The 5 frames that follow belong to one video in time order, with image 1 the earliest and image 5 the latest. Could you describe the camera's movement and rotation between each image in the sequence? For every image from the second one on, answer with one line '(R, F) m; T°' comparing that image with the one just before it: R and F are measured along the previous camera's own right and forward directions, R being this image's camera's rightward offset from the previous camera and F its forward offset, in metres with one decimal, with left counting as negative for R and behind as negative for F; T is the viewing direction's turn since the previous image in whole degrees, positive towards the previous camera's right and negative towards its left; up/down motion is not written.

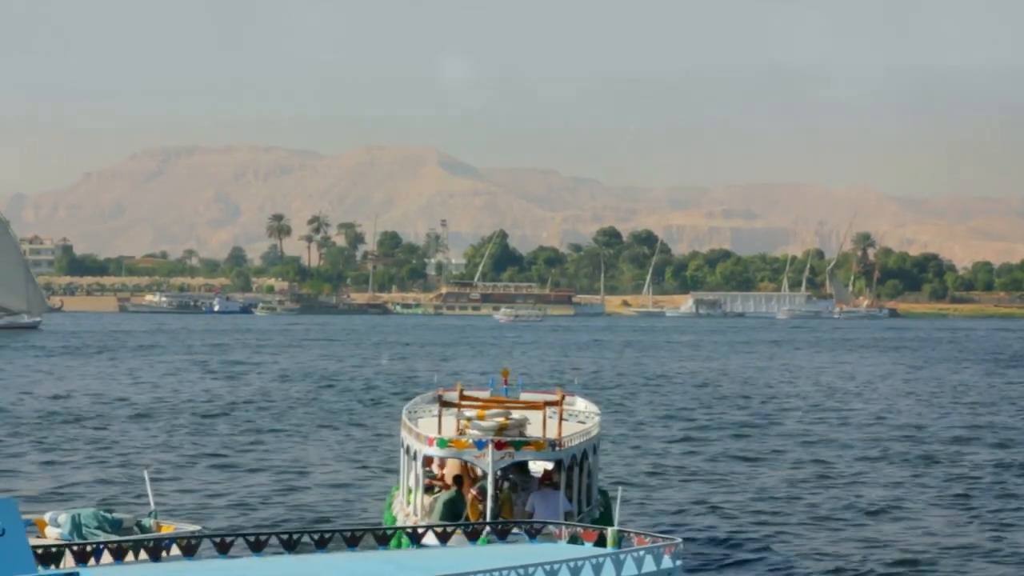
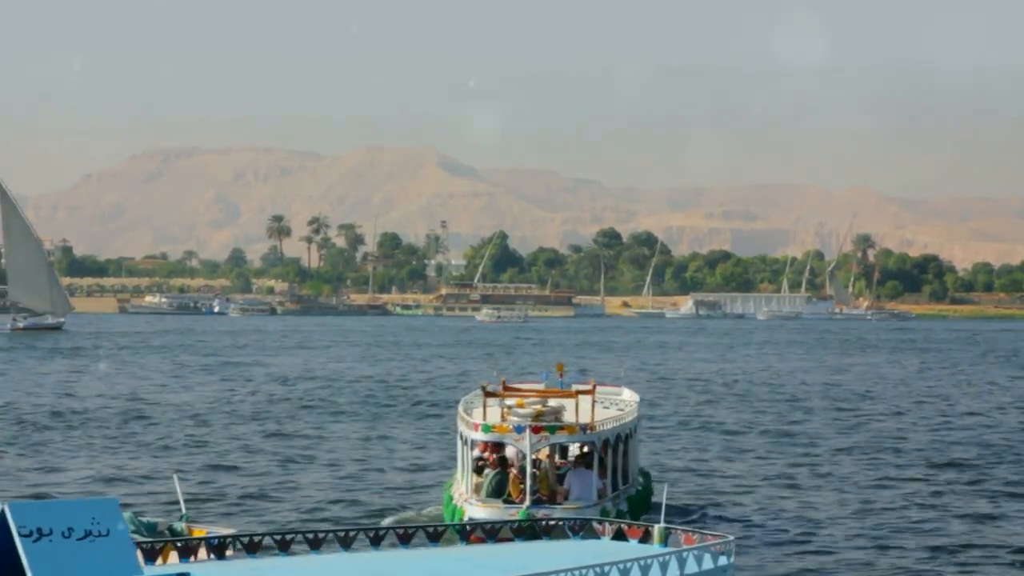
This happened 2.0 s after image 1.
(-0.5, 0.0) m; 0°
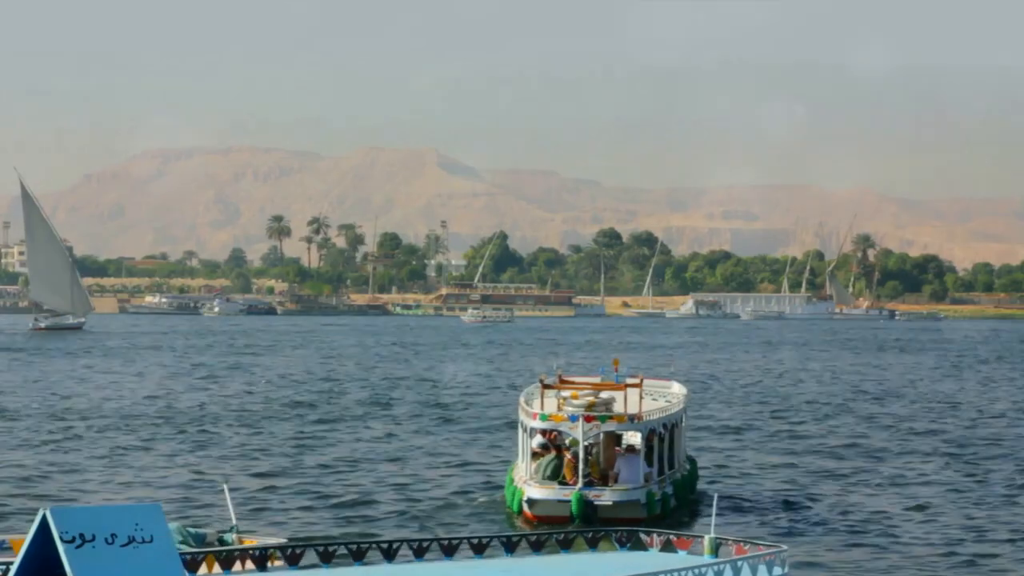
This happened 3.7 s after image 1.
(-0.6, +0.6) m; 0°
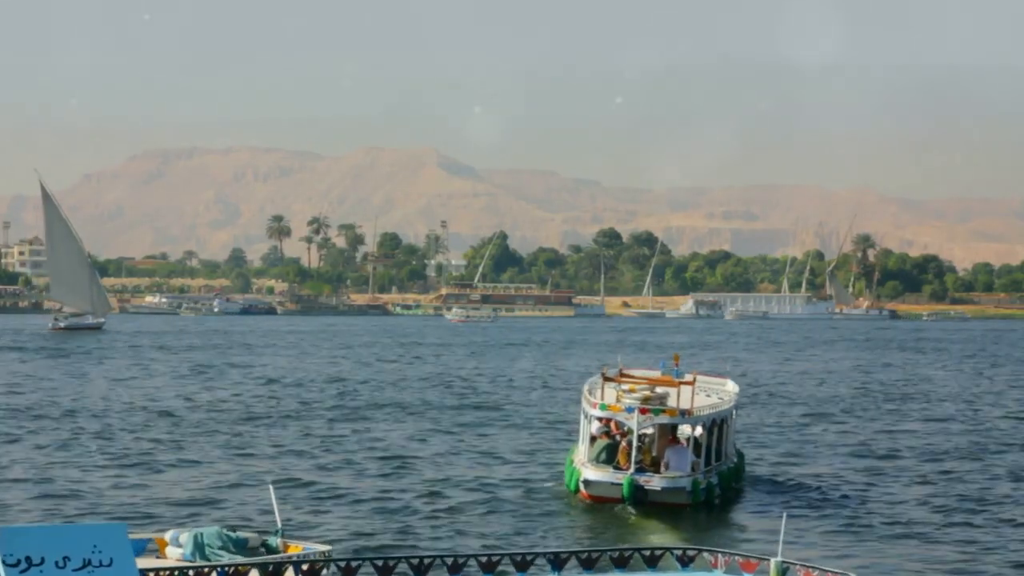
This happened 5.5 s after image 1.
(-0.7, +1.5) m; 0°
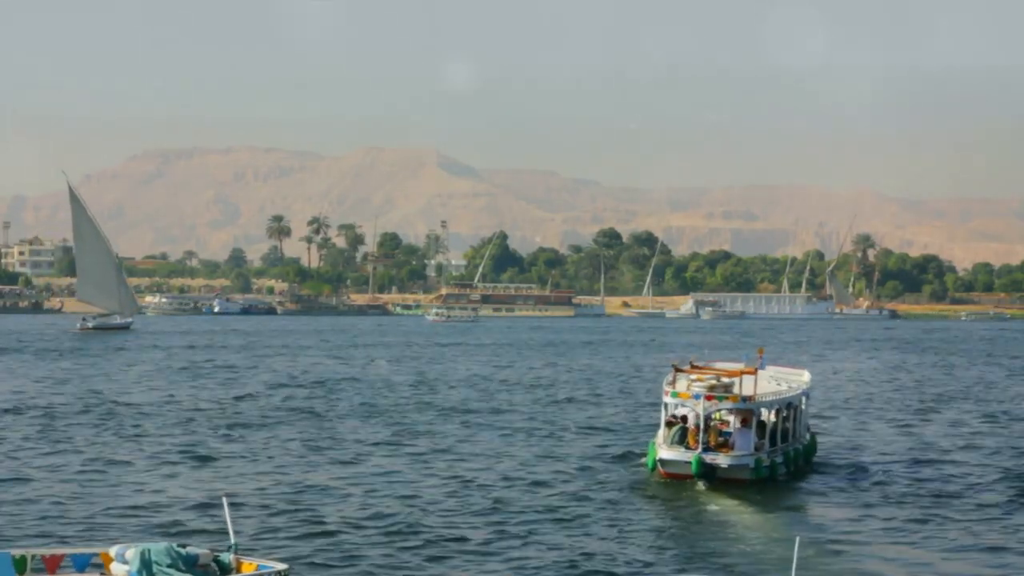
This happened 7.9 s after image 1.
(+0.2, +1.9) m; 0°
